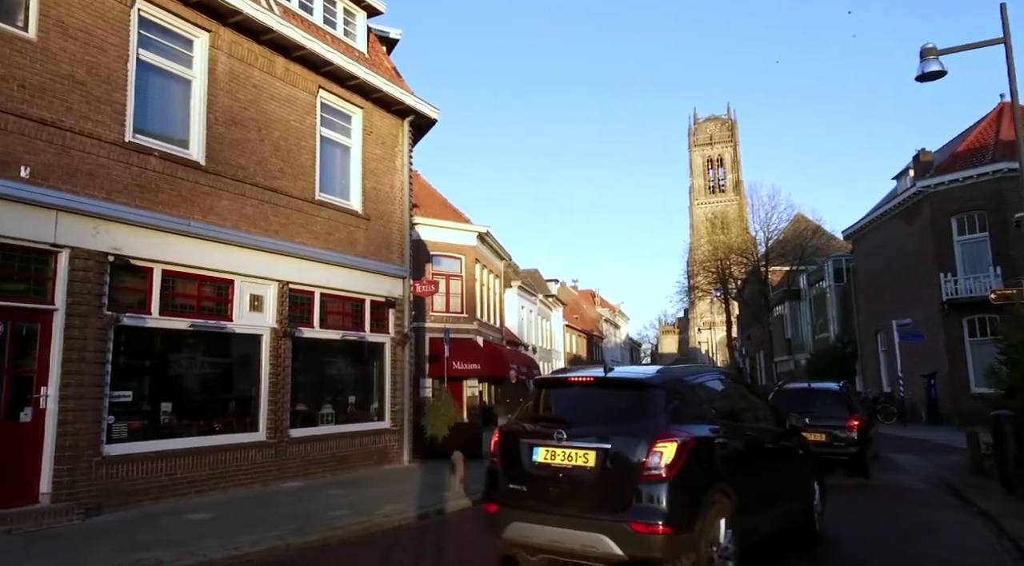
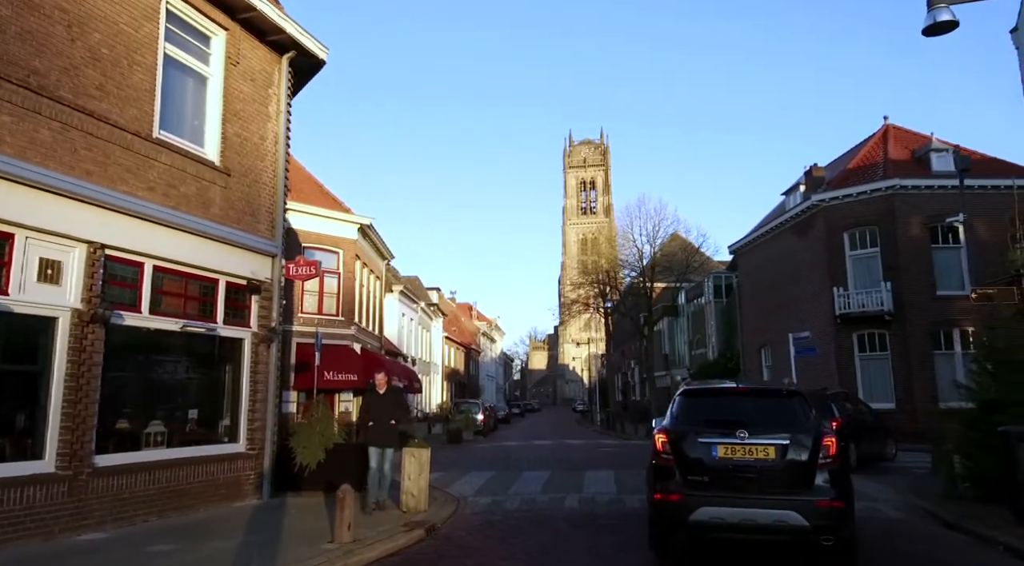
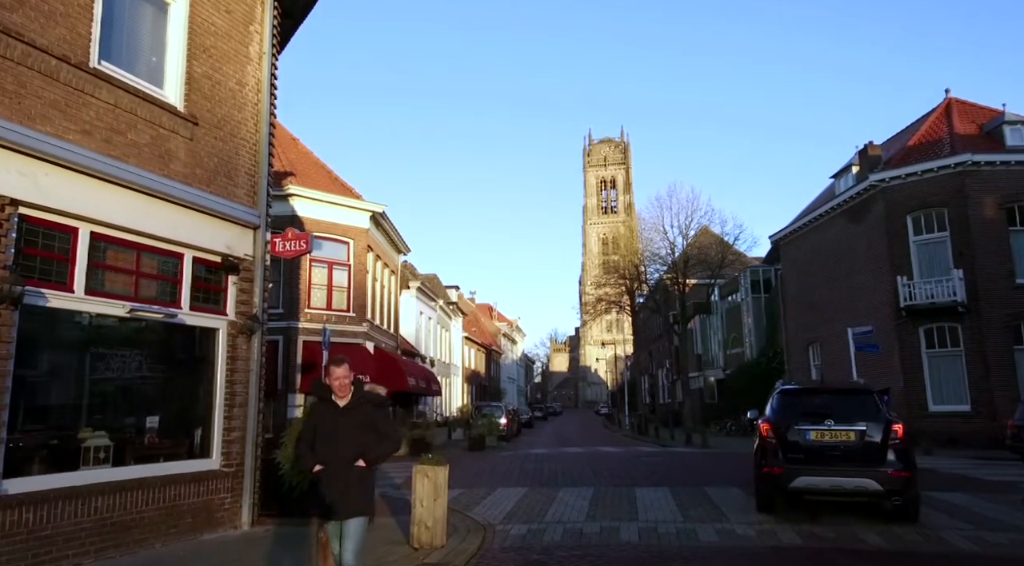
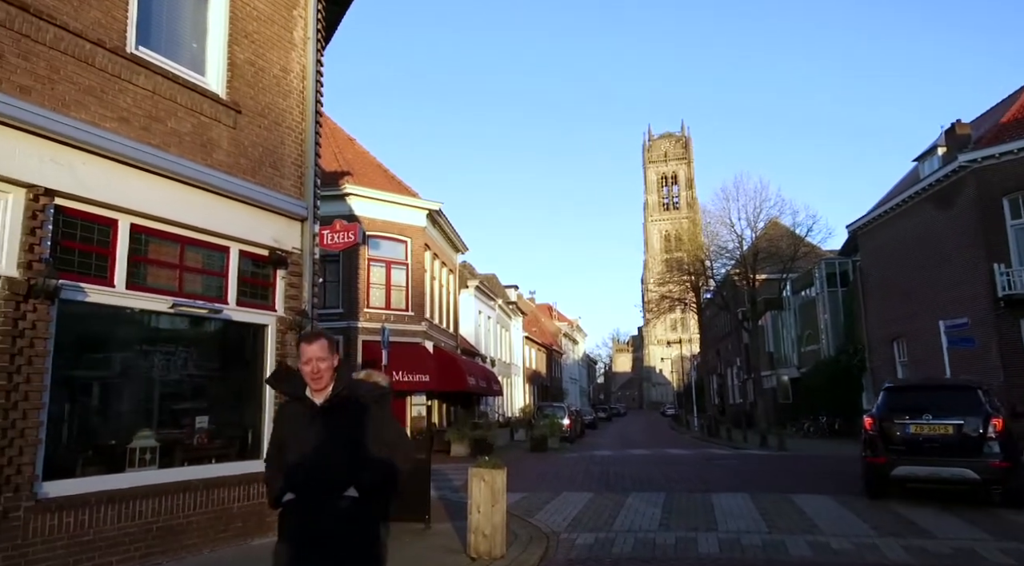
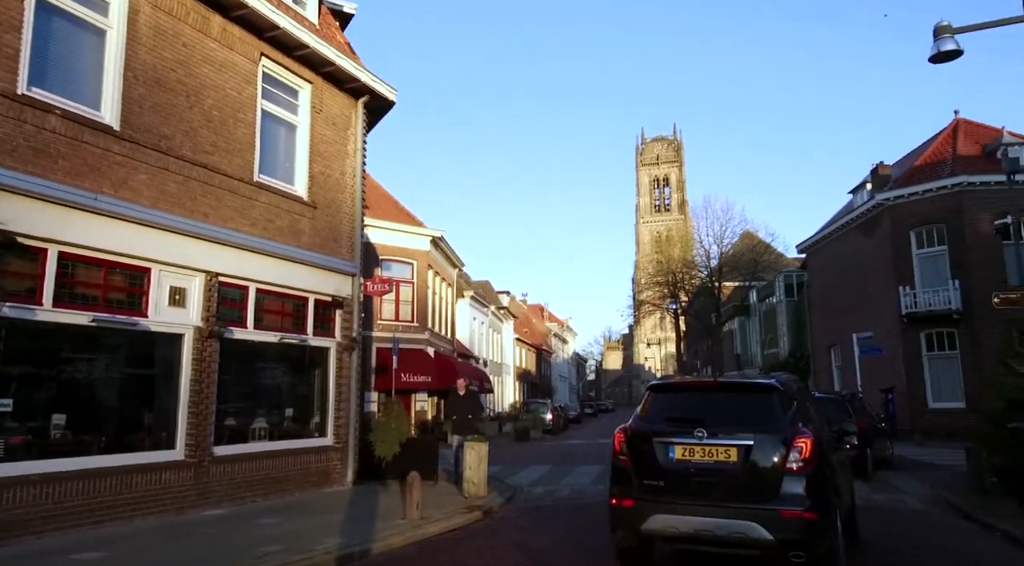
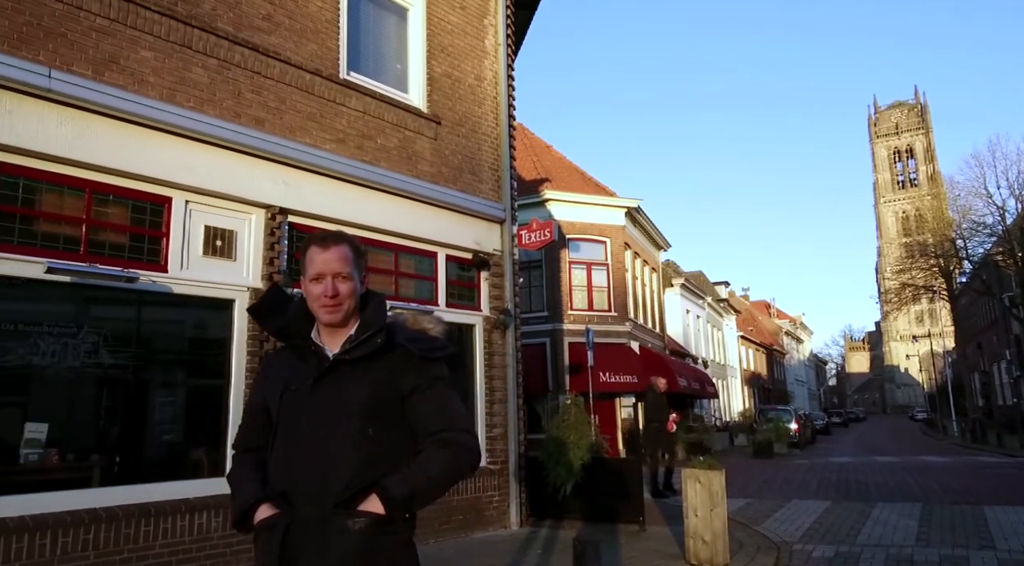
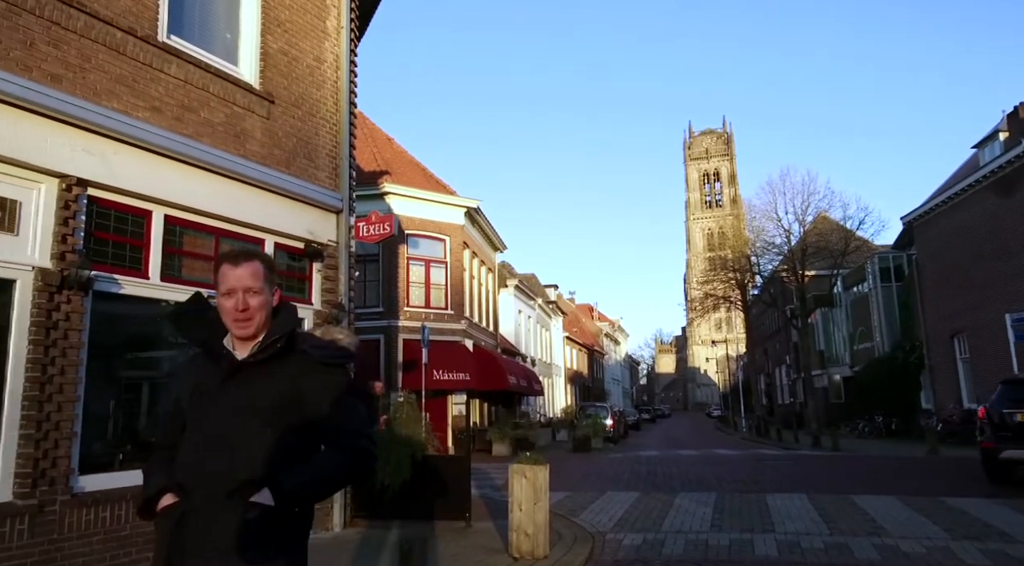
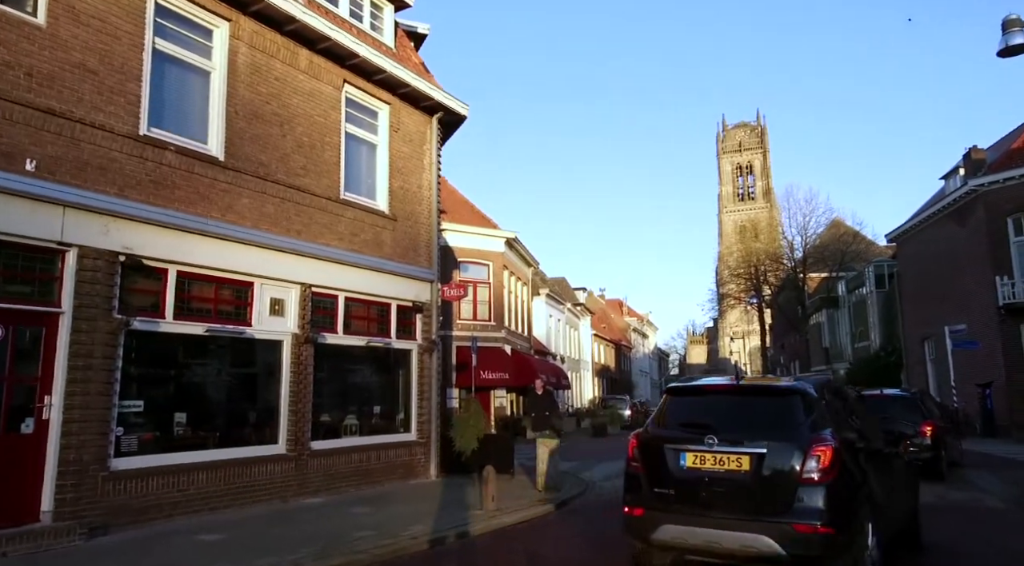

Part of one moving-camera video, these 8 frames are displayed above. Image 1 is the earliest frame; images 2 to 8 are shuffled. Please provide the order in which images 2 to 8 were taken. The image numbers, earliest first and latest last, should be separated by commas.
8, 5, 2, 3, 4, 7, 6
